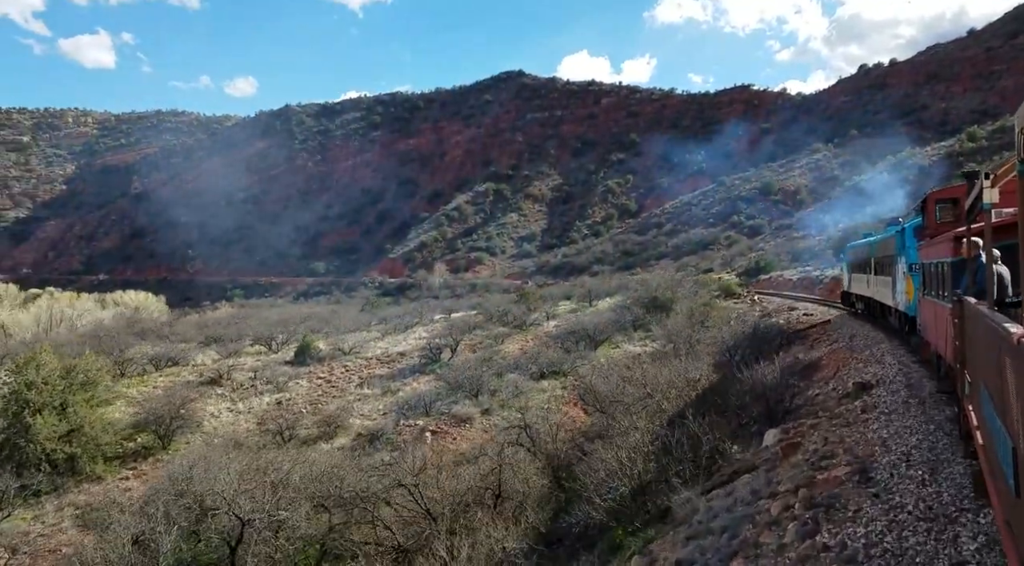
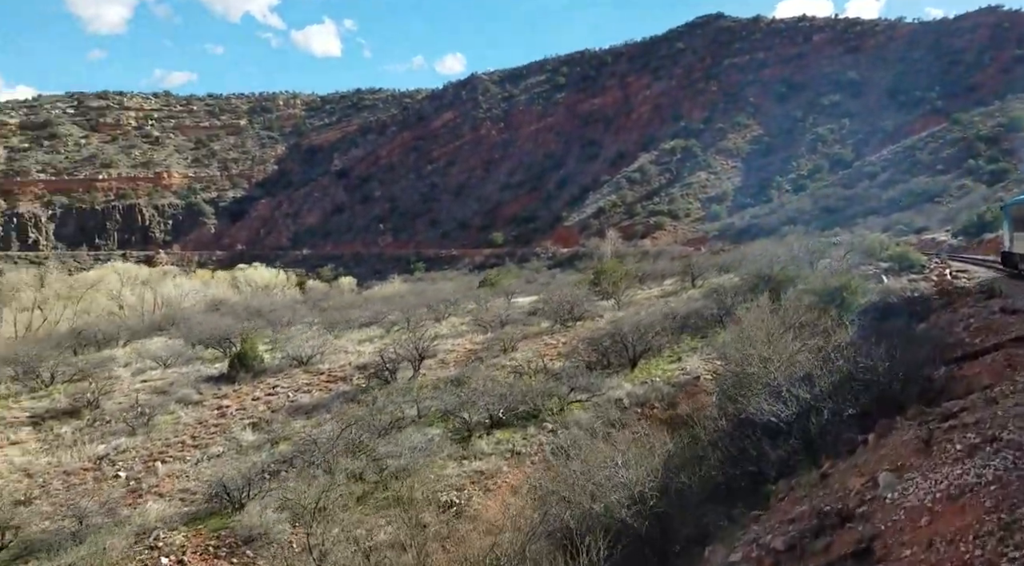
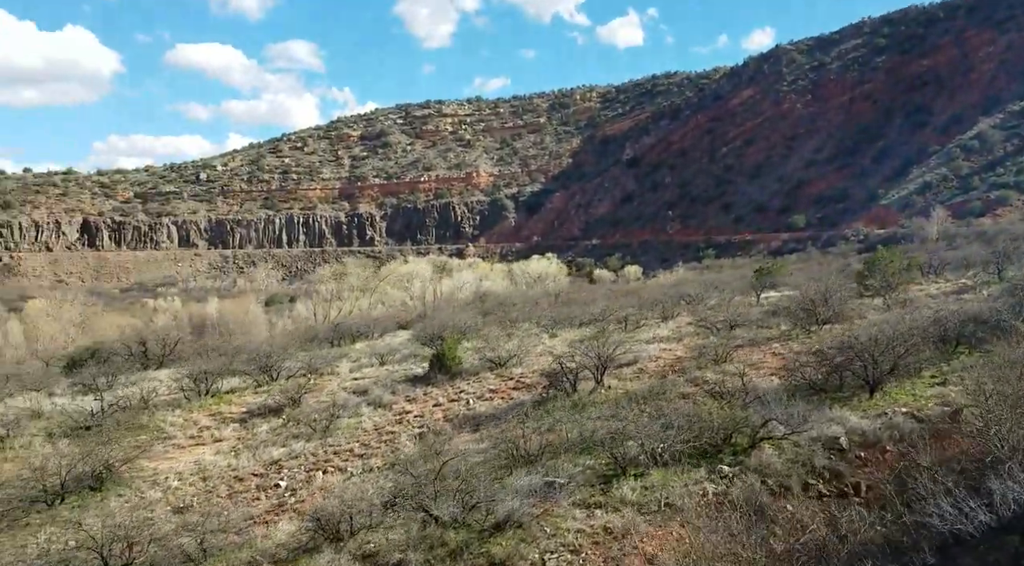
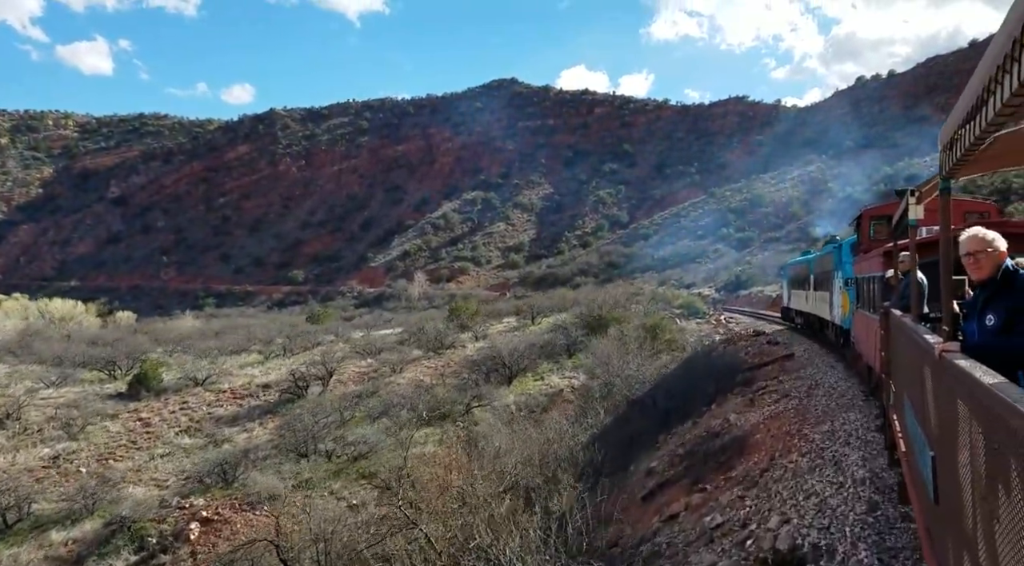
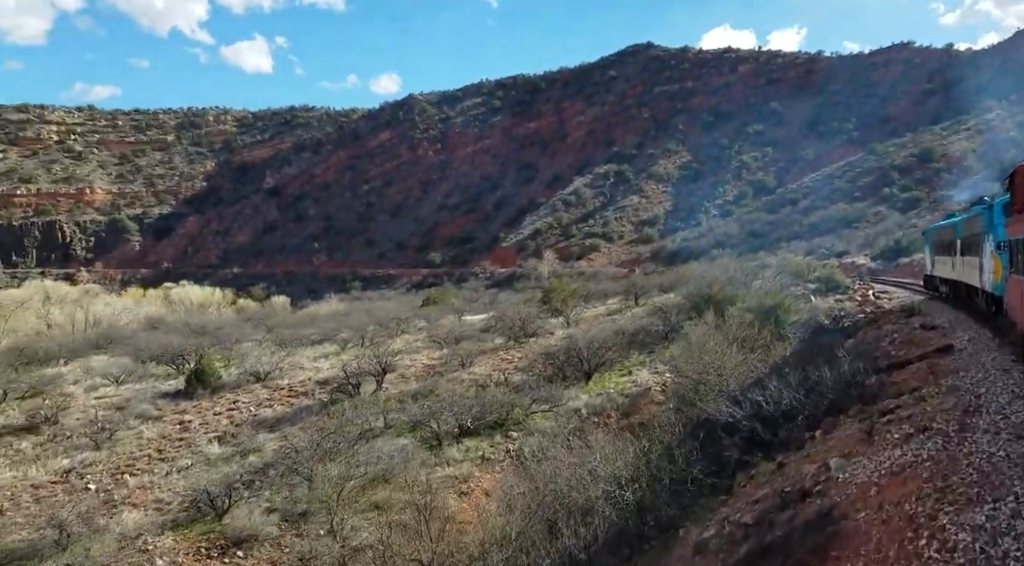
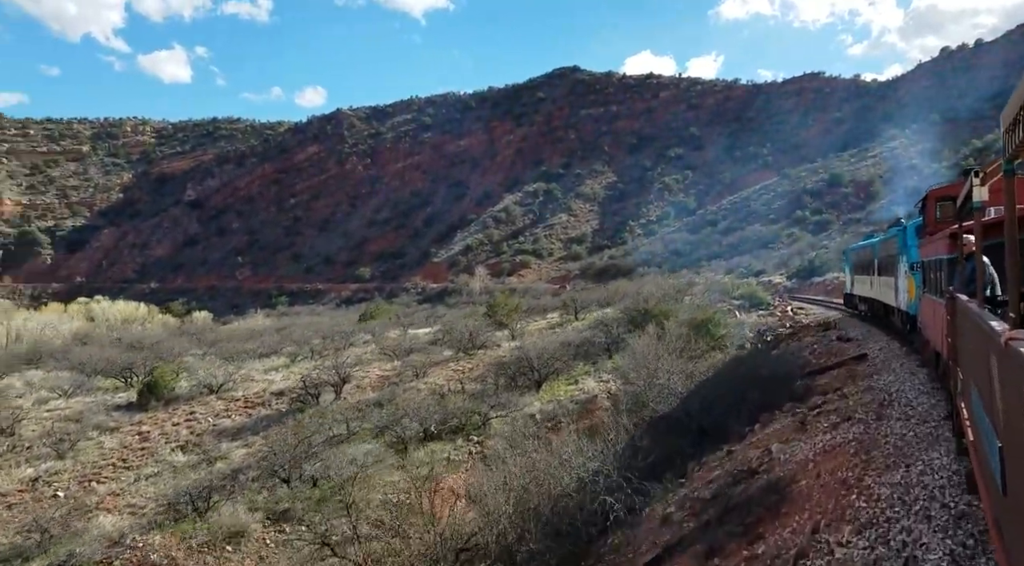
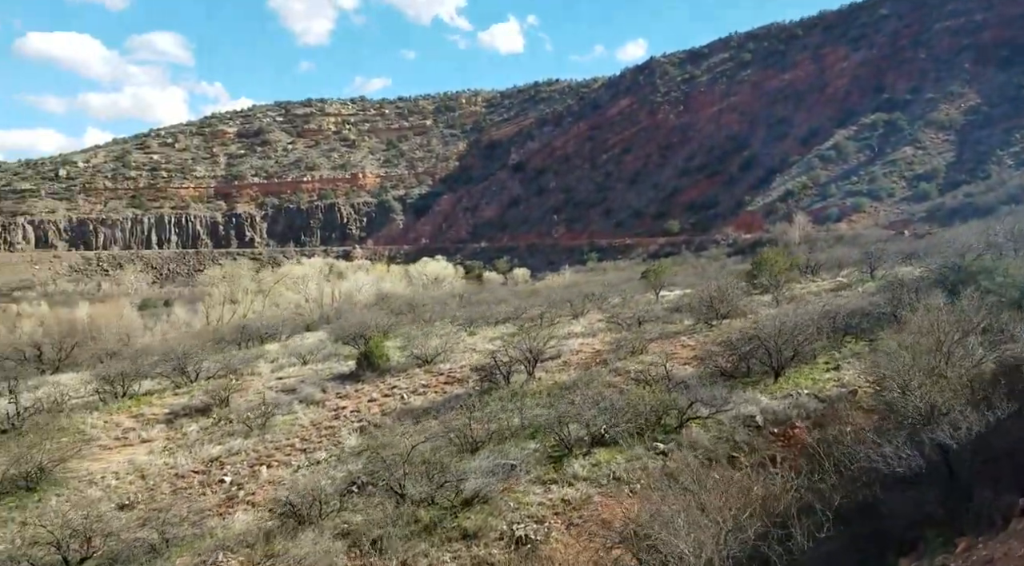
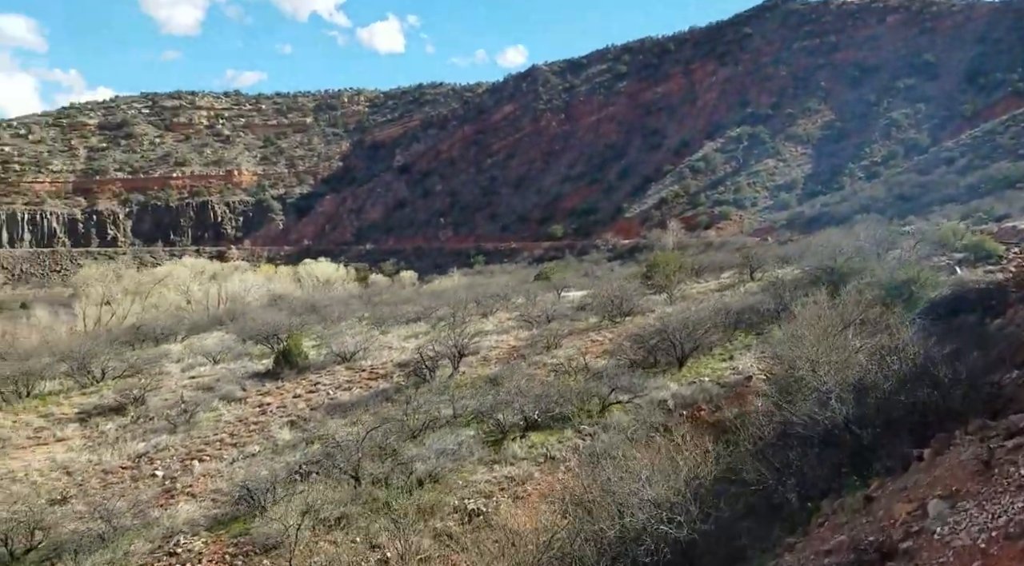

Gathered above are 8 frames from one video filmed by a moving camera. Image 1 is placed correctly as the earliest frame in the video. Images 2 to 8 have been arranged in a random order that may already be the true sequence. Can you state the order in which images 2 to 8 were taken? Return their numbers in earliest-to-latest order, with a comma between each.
4, 6, 5, 2, 8, 7, 3
